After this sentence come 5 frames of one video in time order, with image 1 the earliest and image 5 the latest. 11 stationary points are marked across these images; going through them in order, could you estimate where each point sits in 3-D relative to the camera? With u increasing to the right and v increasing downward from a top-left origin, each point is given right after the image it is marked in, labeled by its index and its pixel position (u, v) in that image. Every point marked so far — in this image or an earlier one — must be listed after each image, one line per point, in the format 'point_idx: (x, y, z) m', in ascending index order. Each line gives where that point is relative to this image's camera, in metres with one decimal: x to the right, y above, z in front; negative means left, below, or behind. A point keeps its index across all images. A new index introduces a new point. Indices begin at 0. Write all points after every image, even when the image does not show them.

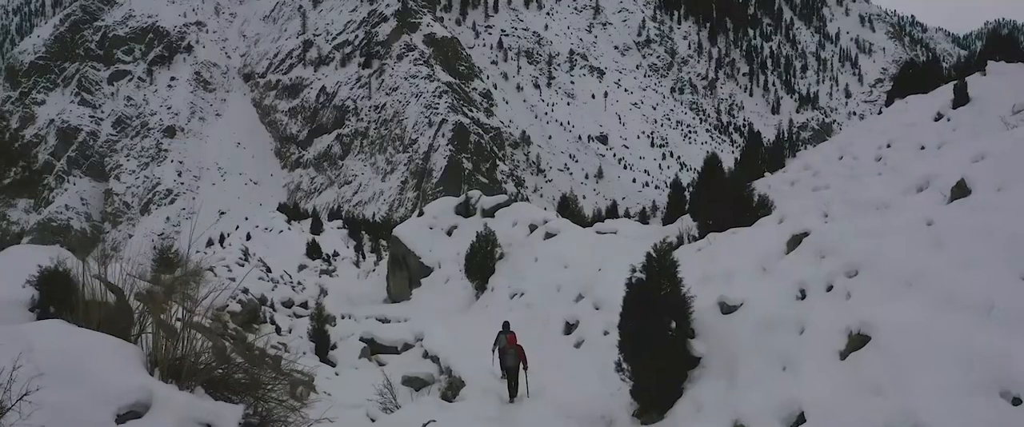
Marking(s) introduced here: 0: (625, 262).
0: (+2.0, -0.8, +11.1) m
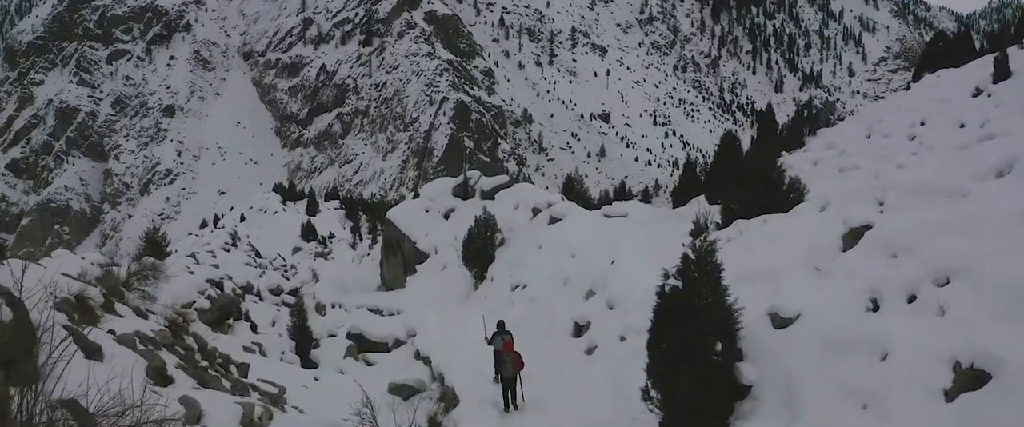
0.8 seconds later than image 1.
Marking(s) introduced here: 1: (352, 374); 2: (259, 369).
0: (+2.0, -0.6, +10.0) m
1: (-2.3, -2.4, +9.5) m
2: (-3.3, -2.0, +8.4) m
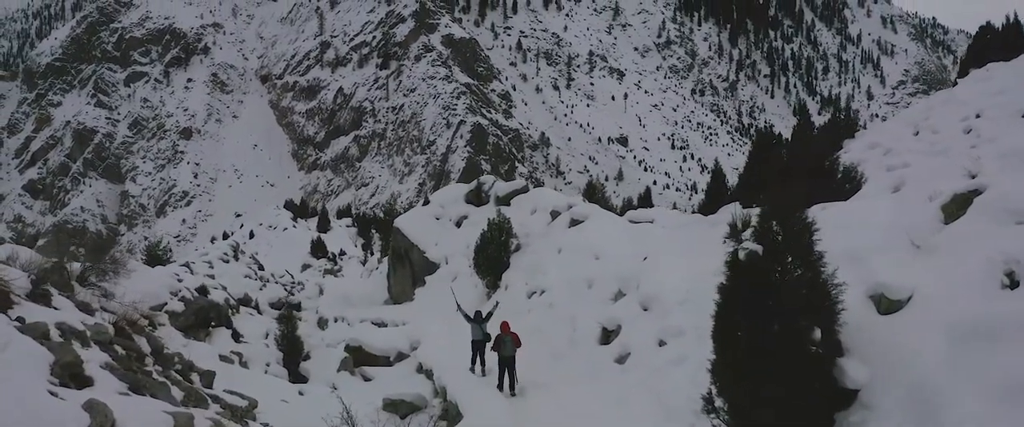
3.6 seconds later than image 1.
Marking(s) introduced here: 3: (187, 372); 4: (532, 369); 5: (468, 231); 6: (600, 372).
0: (+2.2, -0.5, +8.7) m
1: (-2.1, -2.2, +8.3) m
2: (-3.2, -1.9, +7.2) m
3: (-3.1, -1.5, +6.2) m
4: (+0.2, -1.9, +8.3) m
5: (-1.0, -0.4, +14.3) m
6: (+1.0, -1.7, +7.1) m
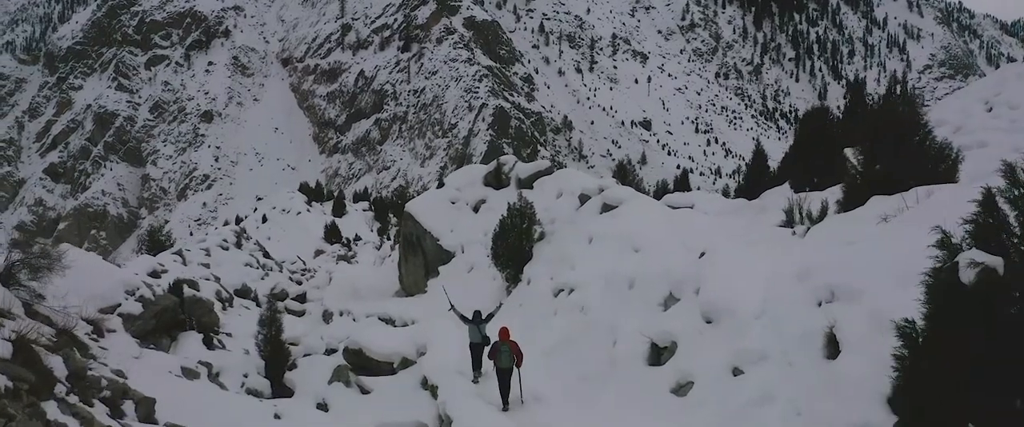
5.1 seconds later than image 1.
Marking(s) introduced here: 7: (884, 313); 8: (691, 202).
0: (+2.5, -0.3, +7.2) m
1: (-1.9, -2.1, +6.9) m
2: (-3.0, -1.7, +5.9) m
3: (-3.0, -1.4, +4.8) m
4: (+0.4, -1.7, +6.8) m
5: (-0.5, -0.1, +12.8) m
6: (+1.2, -1.6, +5.6) m
7: (+2.8, -0.7, +4.9) m
8: (+2.8, +0.2, +9.7) m
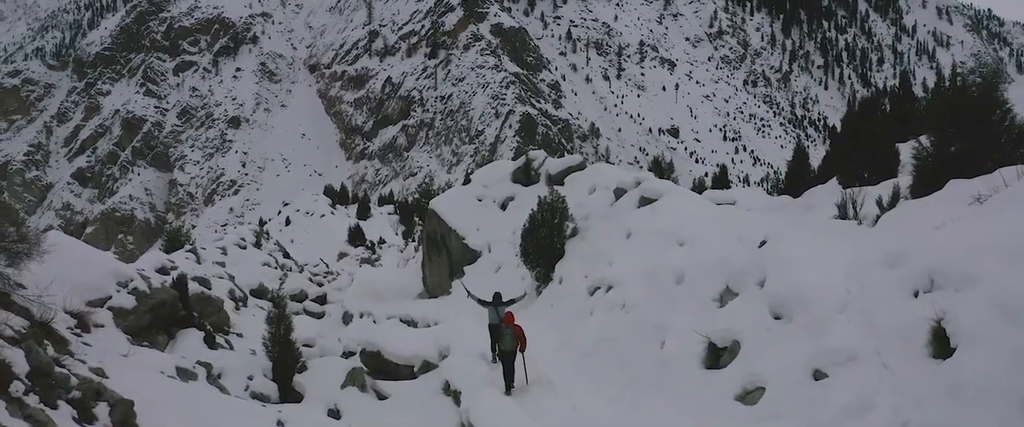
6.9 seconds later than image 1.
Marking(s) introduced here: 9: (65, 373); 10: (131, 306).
0: (+2.8, -0.2, +6.3) m
1: (-1.6, -1.9, +6.2) m
2: (-2.7, -1.6, +5.2) m
3: (-2.7, -1.2, +4.2) m
4: (+0.7, -1.6, +6.0) m
5: (0.0, 0.0, +12.1) m
6: (+1.4, -1.5, +4.7) m
7: (+3.0, -0.6, +4.0) m
8: (+3.2, +0.3, +8.9) m
9: (-2.9, -1.1, +4.3) m
10: (-3.7, -0.9, +6.3) m
